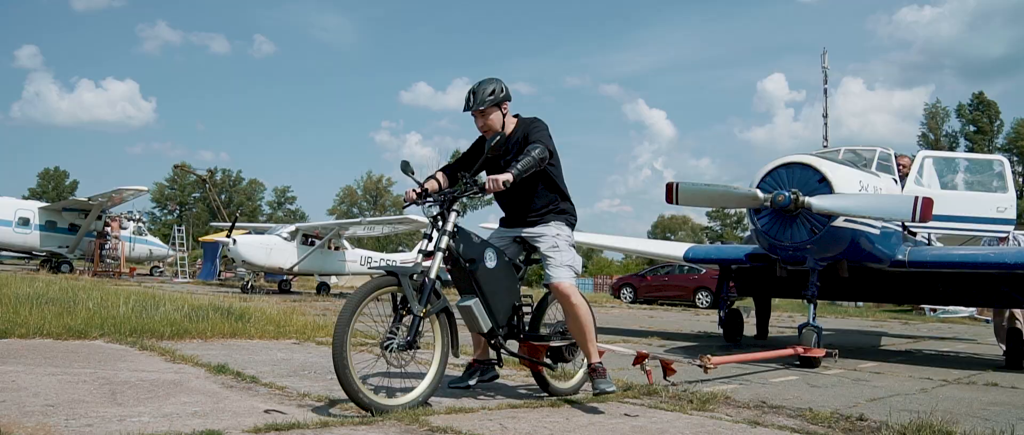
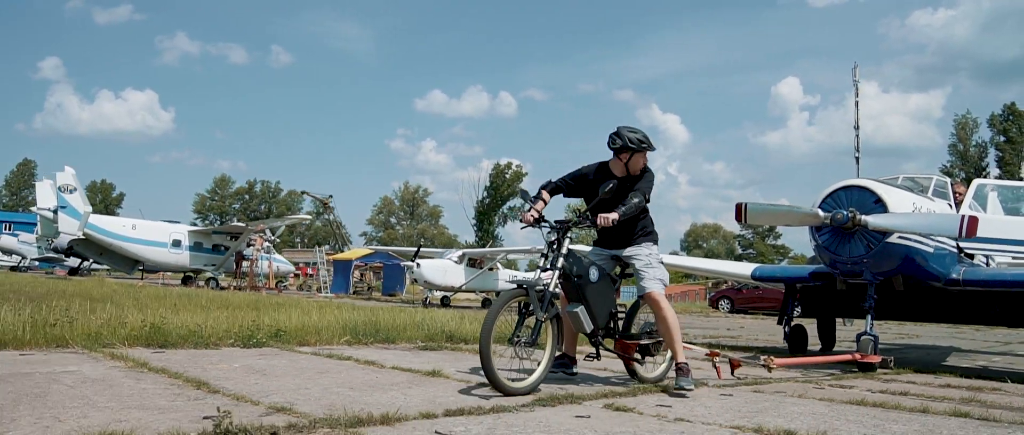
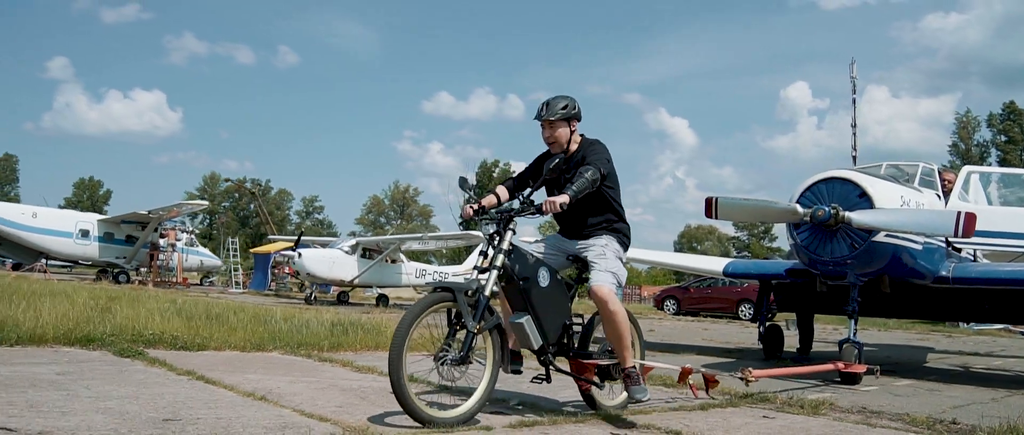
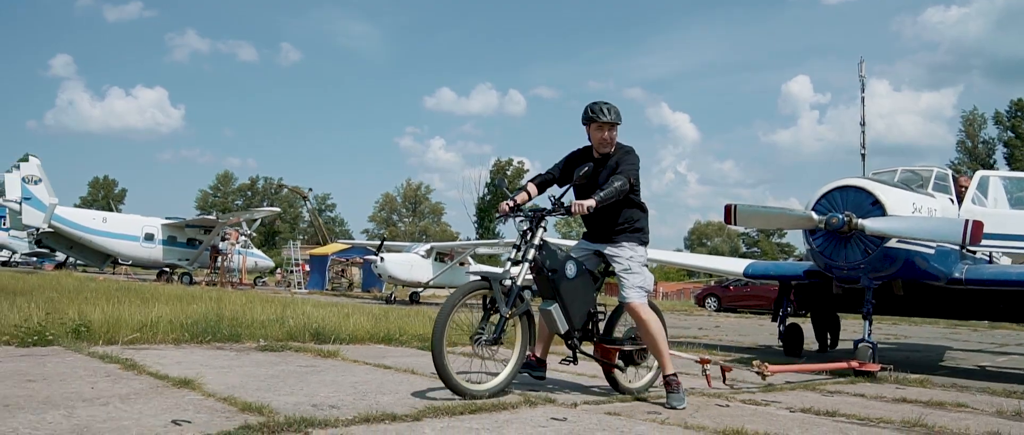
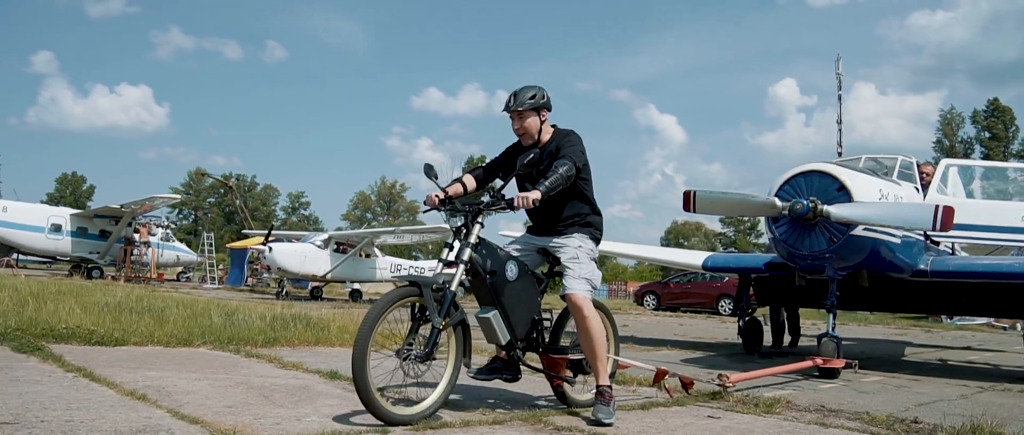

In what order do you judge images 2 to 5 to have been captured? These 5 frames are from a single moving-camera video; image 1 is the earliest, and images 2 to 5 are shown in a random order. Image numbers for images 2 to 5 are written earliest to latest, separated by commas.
5, 3, 4, 2
